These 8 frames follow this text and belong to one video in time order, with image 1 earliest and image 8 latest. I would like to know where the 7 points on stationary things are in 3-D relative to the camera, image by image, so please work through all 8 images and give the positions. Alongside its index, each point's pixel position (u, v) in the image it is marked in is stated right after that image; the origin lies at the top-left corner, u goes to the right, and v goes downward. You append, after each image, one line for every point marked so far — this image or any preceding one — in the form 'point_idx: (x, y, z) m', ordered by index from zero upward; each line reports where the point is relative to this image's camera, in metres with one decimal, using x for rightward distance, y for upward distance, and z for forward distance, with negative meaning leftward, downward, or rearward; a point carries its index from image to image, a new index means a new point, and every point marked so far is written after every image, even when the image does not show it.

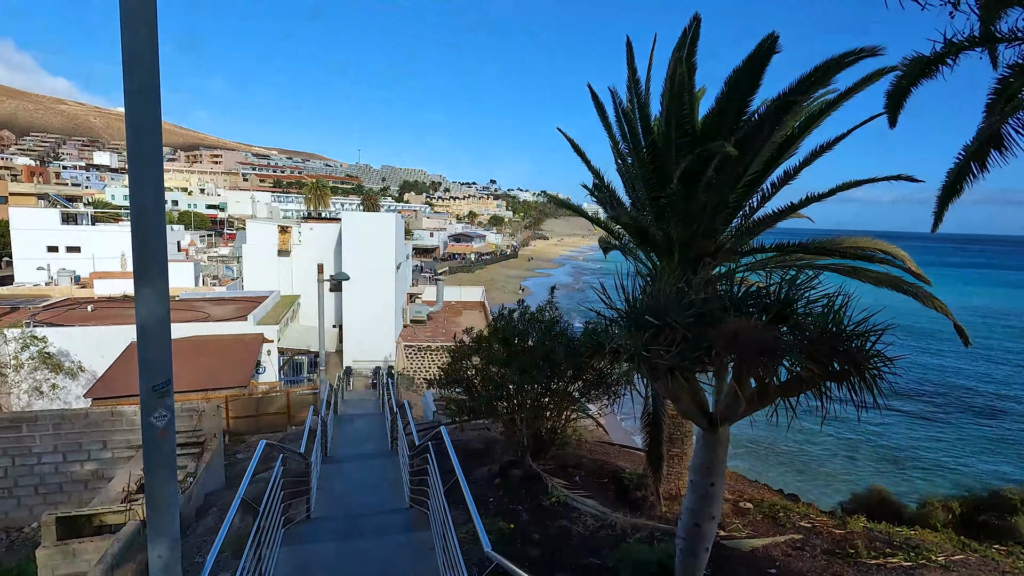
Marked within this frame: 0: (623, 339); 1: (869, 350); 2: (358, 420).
0: (+0.9, -0.4, +4.1) m
1: (+2.6, -0.5, +3.9) m
2: (-3.3, -2.9, +11.7) m
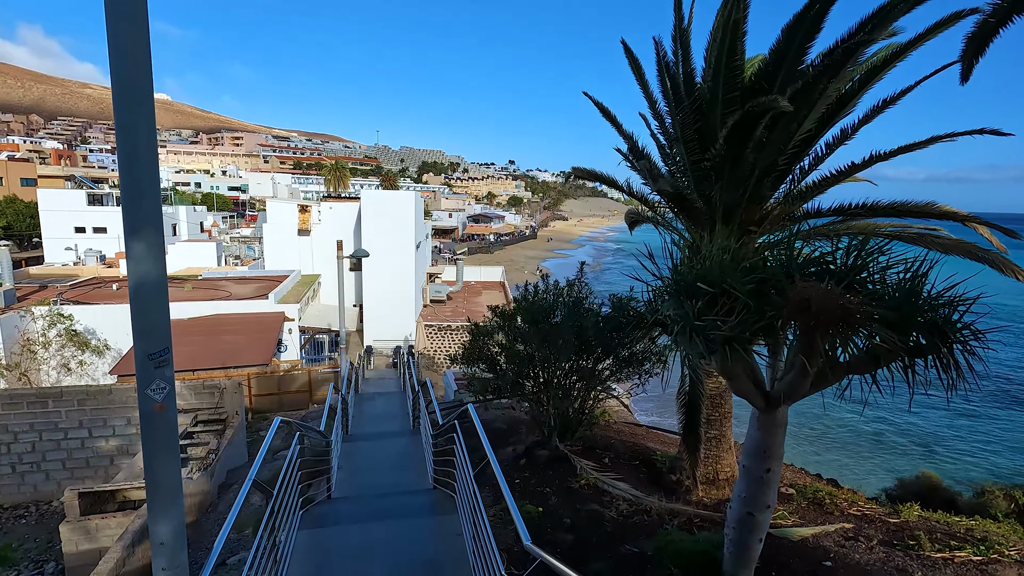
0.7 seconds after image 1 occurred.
0: (+1.1, -0.1, +3.7) m
1: (+2.8, -0.2, +3.4) m
2: (-2.8, -2.4, +11.5) m
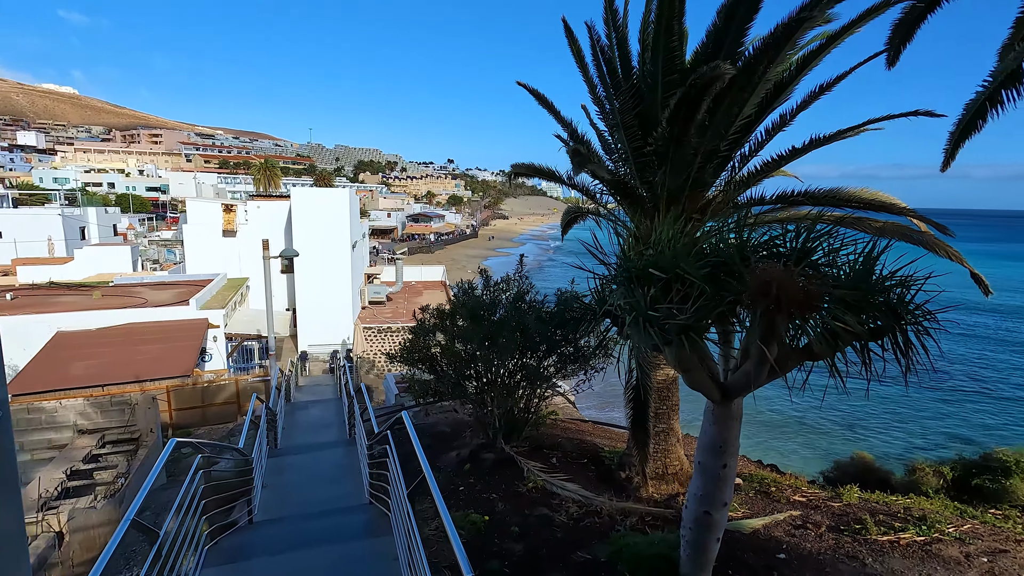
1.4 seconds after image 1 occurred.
0: (+0.7, -0.1, +3.4) m
1: (+2.4, -0.1, +3.3) m
2: (-4.0, -2.4, +10.8) m
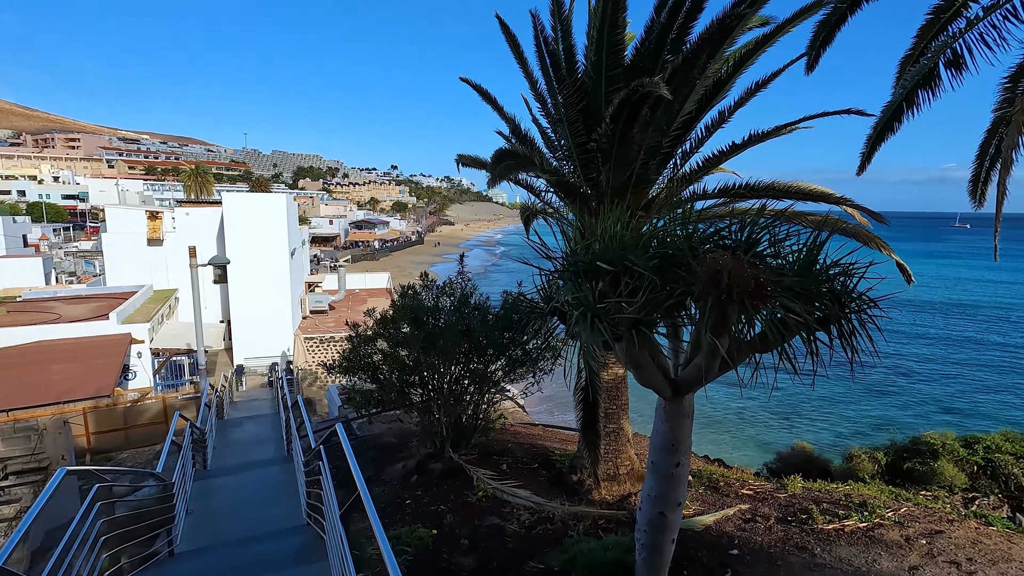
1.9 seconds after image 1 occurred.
0: (+0.4, 0.0, +3.3) m
1: (+2.1, 0.0, +3.3) m
2: (-4.9, -2.5, +10.1) m
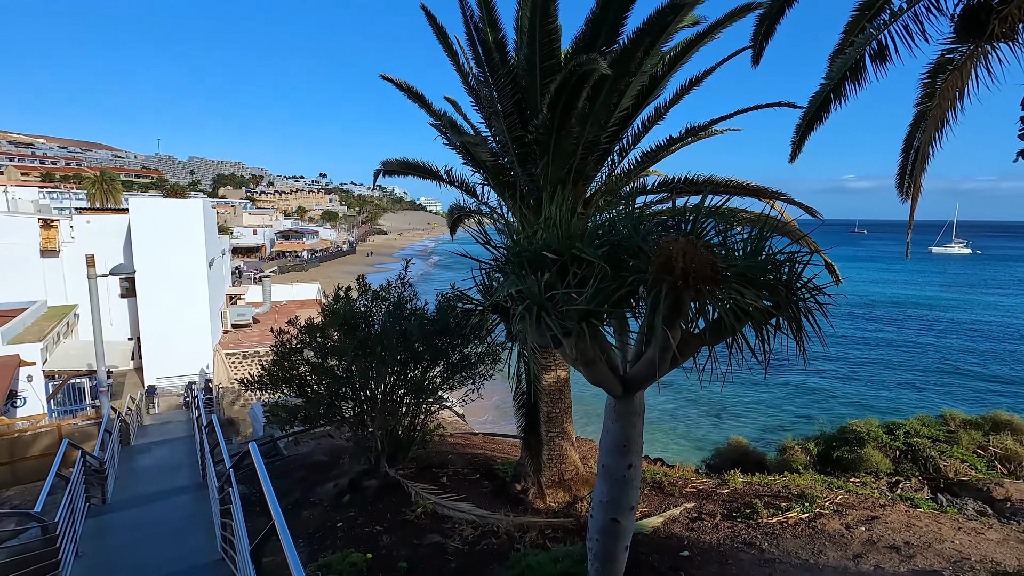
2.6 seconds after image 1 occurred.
0: (0.0, 0.0, +3.0) m
1: (+1.7, +0.1, +3.2) m
2: (-6.0, -2.7, +9.1) m
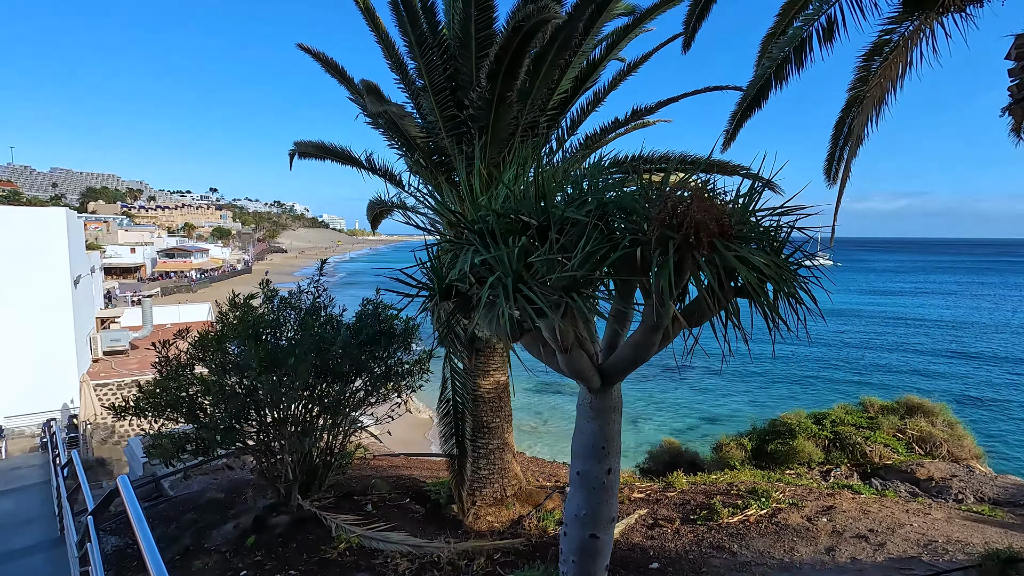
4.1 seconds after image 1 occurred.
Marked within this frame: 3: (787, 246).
0: (-0.1, +0.1, +2.4) m
1: (+1.5, +0.2, +2.9) m
2: (-7.0, -2.9, +7.4) m
3: (+1.4, +0.2, +2.9) m
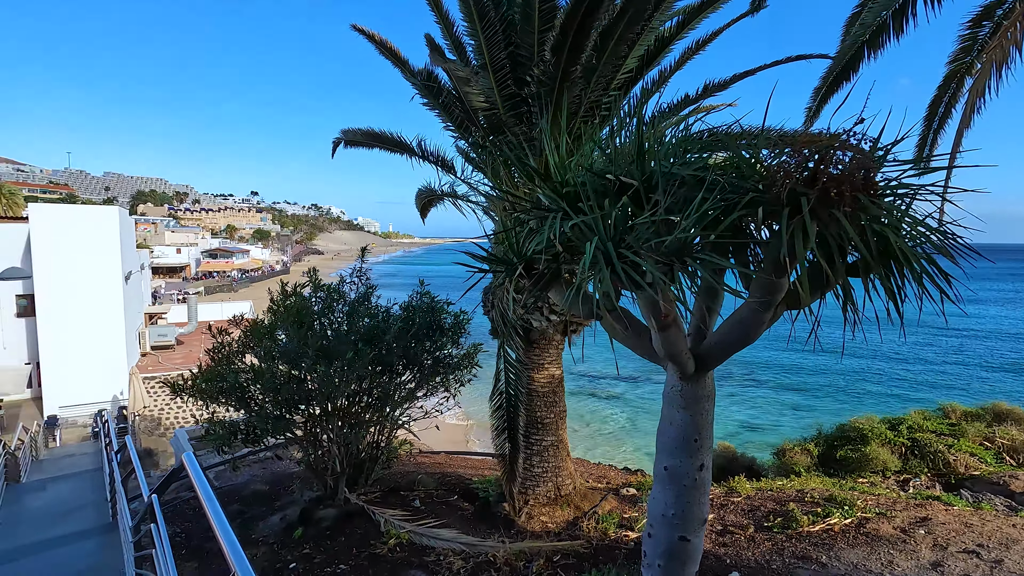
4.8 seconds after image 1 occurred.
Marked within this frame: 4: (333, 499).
0: (+0.2, +0.3, +2.2) m
1: (+1.9, +0.3, +2.6) m
2: (-6.4, -2.7, +7.5) m
3: (+1.8, +0.3, +2.5) m
4: (-2.0, -2.4, +6.1) m
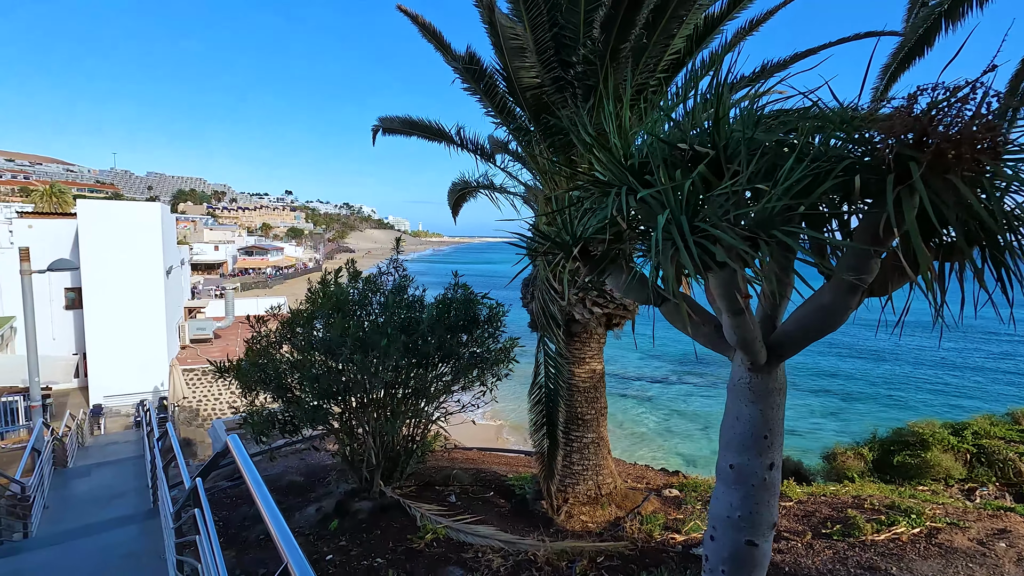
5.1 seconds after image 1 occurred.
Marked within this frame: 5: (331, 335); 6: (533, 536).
0: (+0.5, +0.4, +2.0) m
1: (+2.2, +0.4, +2.3) m
2: (-5.9, -2.6, +7.7) m
3: (+2.0, +0.4, +2.3) m
4: (-1.6, -2.3, +6.1) m
5: (-1.9, -0.5, +5.5) m
6: (+0.2, -2.2, +4.9) m
